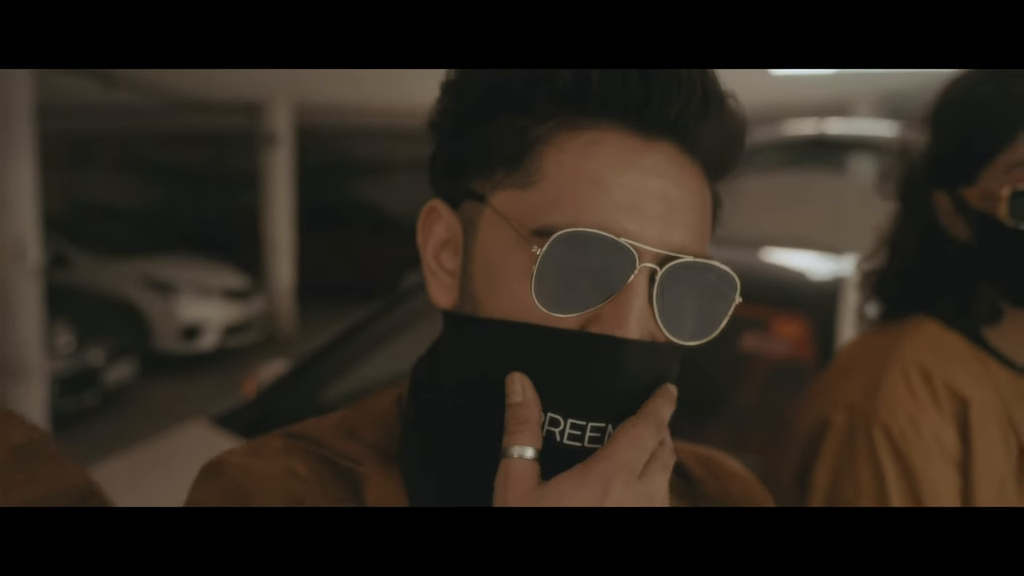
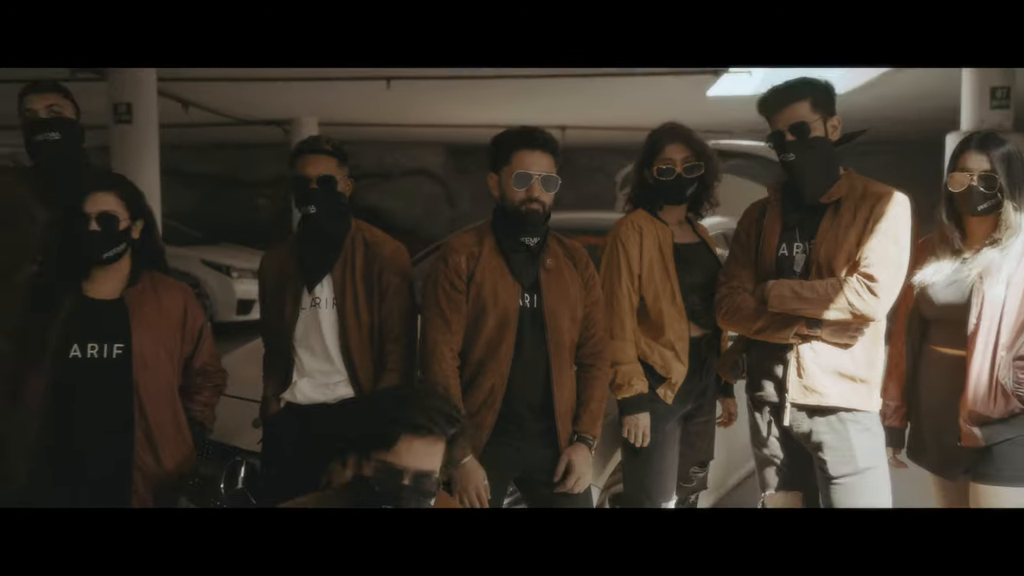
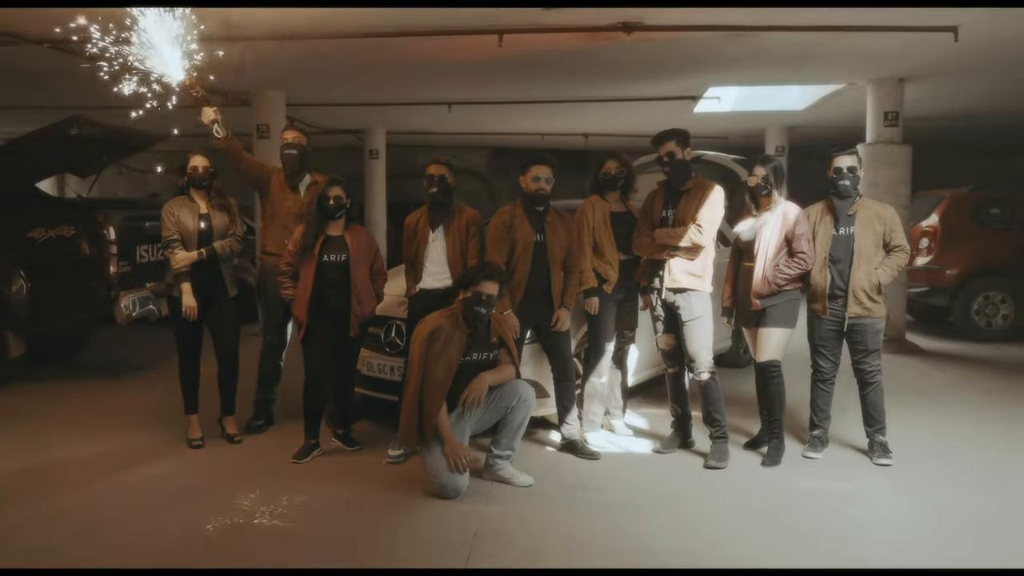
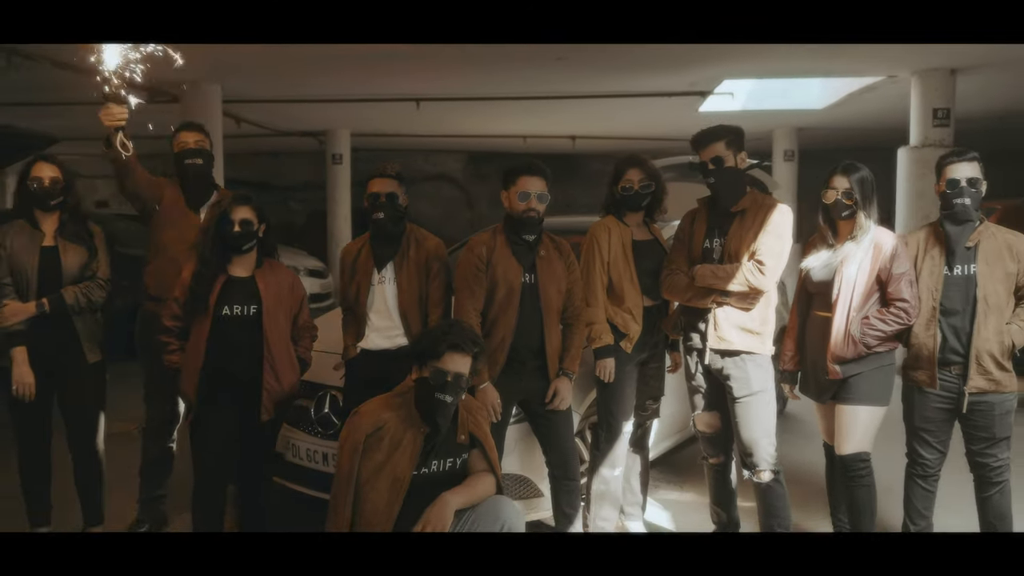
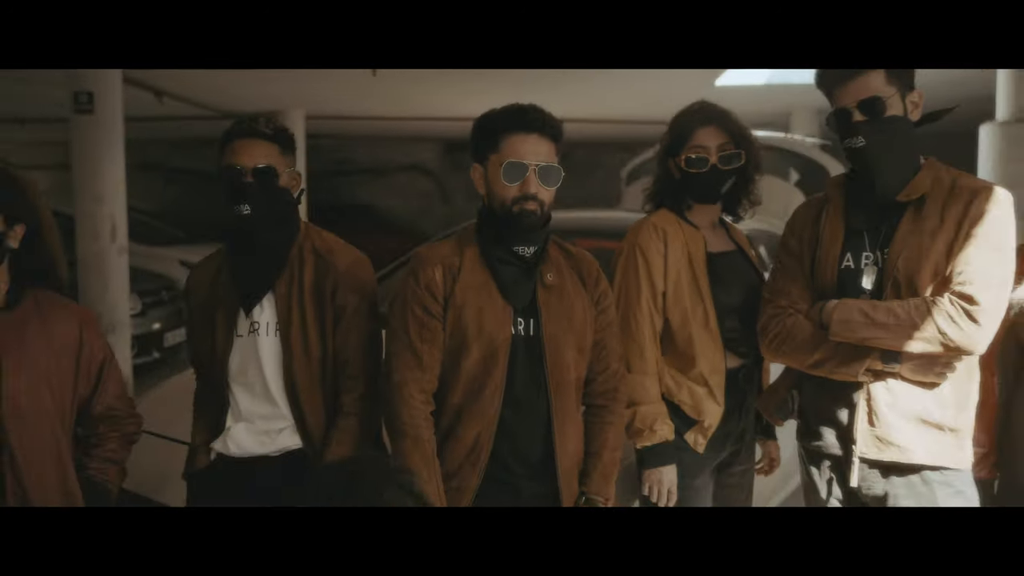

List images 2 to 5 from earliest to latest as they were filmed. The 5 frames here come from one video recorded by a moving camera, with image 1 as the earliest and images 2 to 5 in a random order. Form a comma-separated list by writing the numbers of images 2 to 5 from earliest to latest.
5, 2, 4, 3
